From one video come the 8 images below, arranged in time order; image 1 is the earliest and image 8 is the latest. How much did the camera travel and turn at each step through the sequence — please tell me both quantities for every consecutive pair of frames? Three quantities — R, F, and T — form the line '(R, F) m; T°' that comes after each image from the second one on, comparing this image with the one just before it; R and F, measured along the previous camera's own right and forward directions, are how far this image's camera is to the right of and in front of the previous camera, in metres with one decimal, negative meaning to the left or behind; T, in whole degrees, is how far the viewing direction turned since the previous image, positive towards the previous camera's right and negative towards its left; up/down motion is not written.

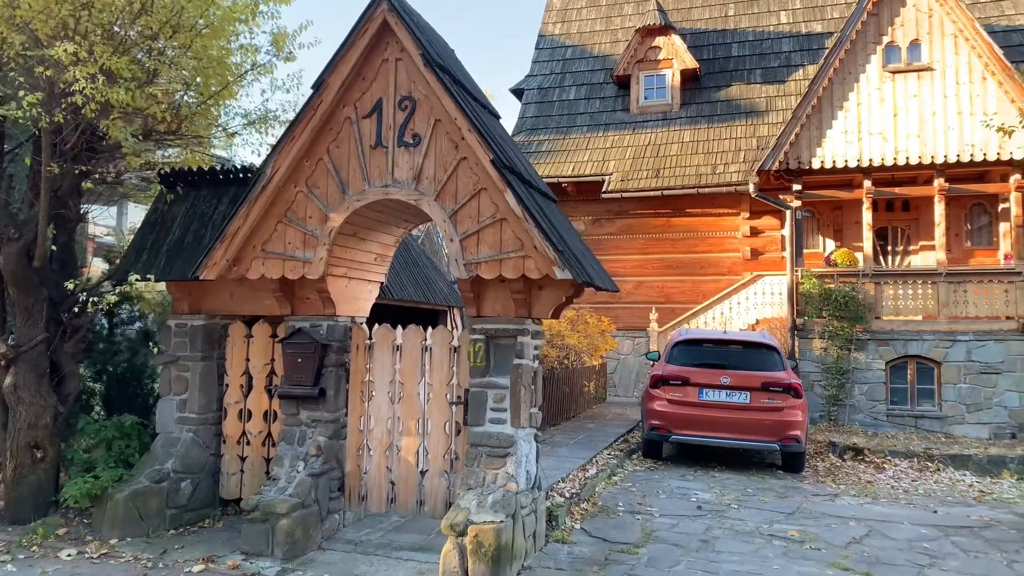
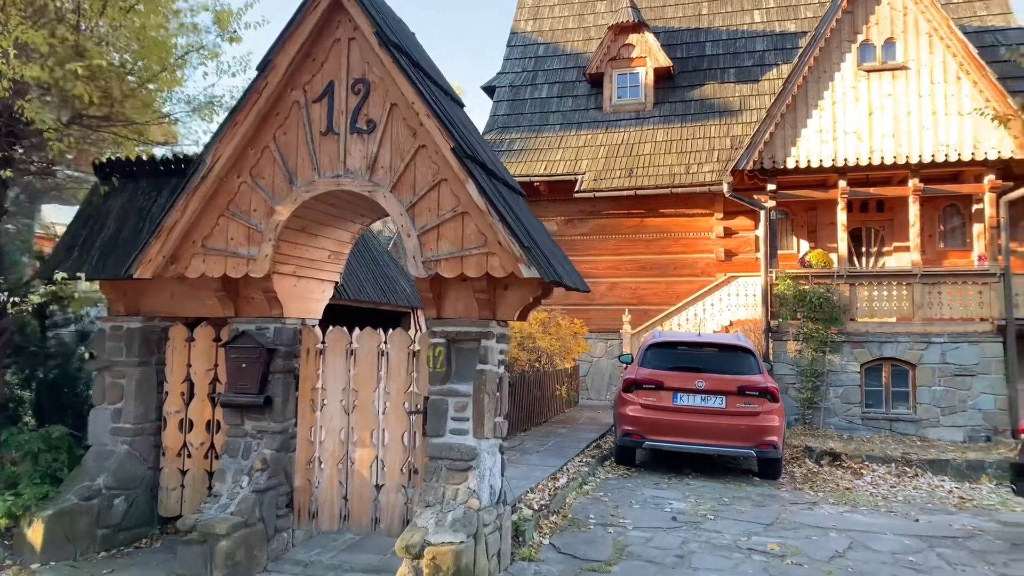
(+0.1, +0.4) m; +2°
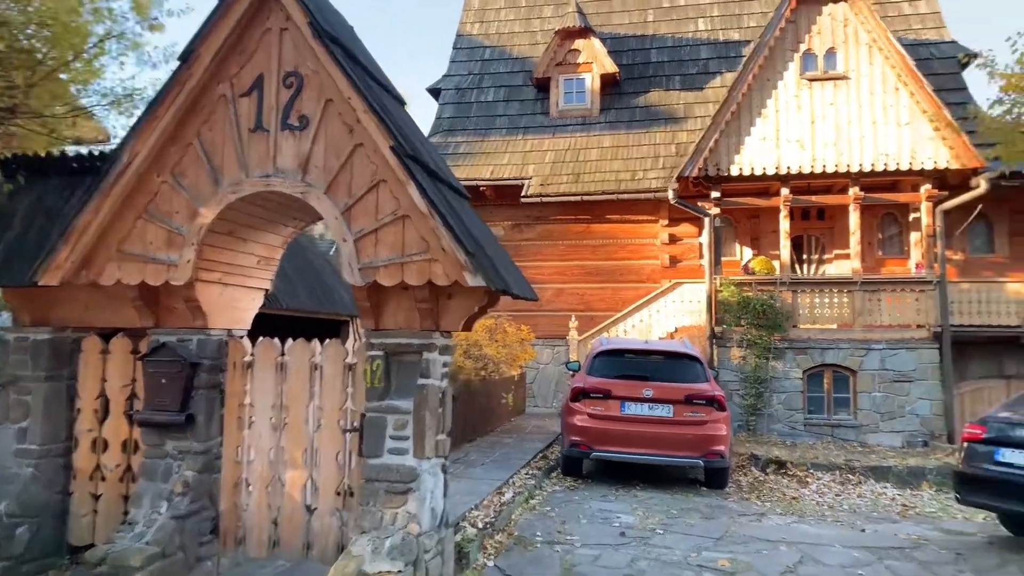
(0.0, +0.3) m; +4°
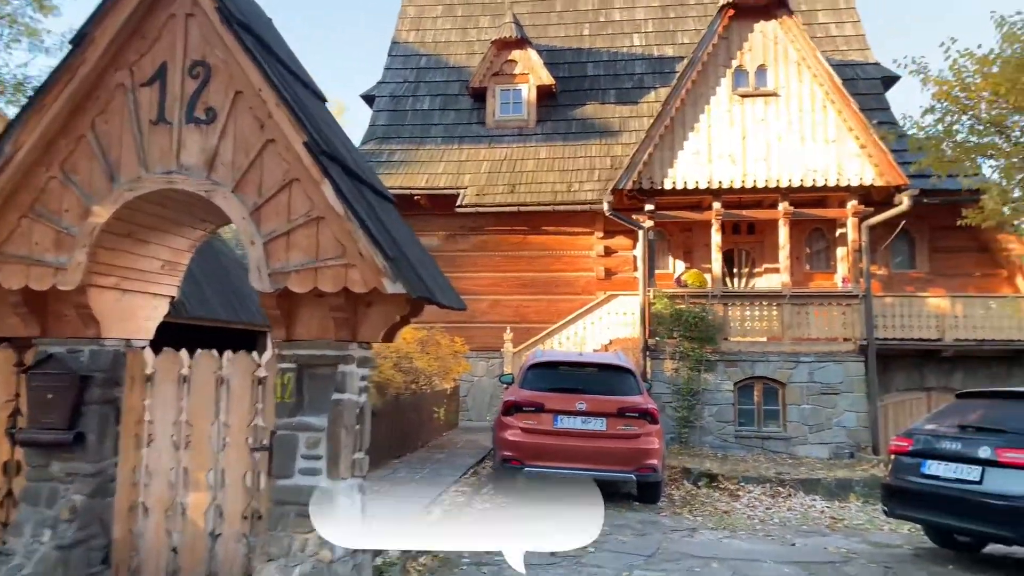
(+0.1, +0.2) m; +5°
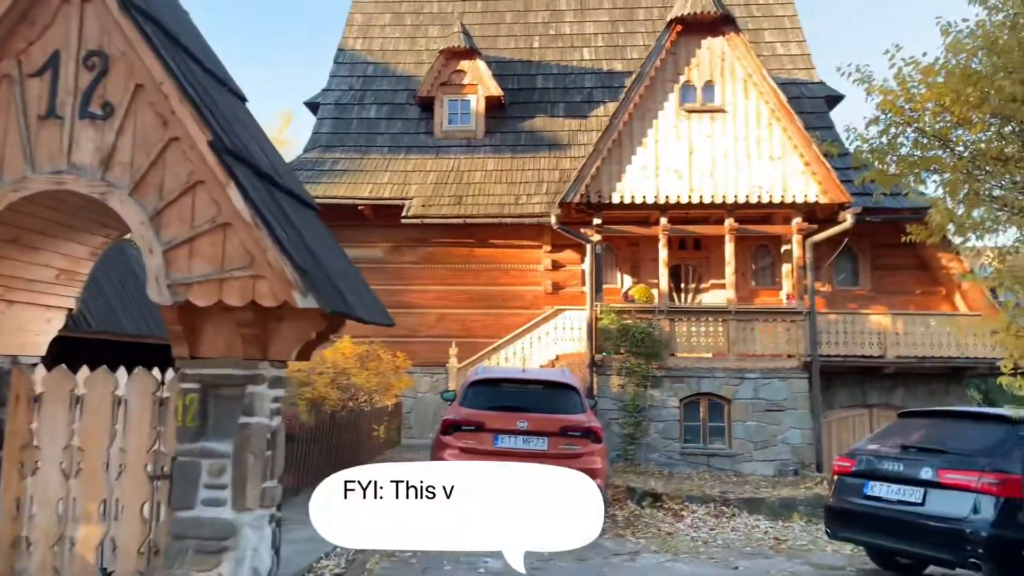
(+0.1, +0.3) m; +4°
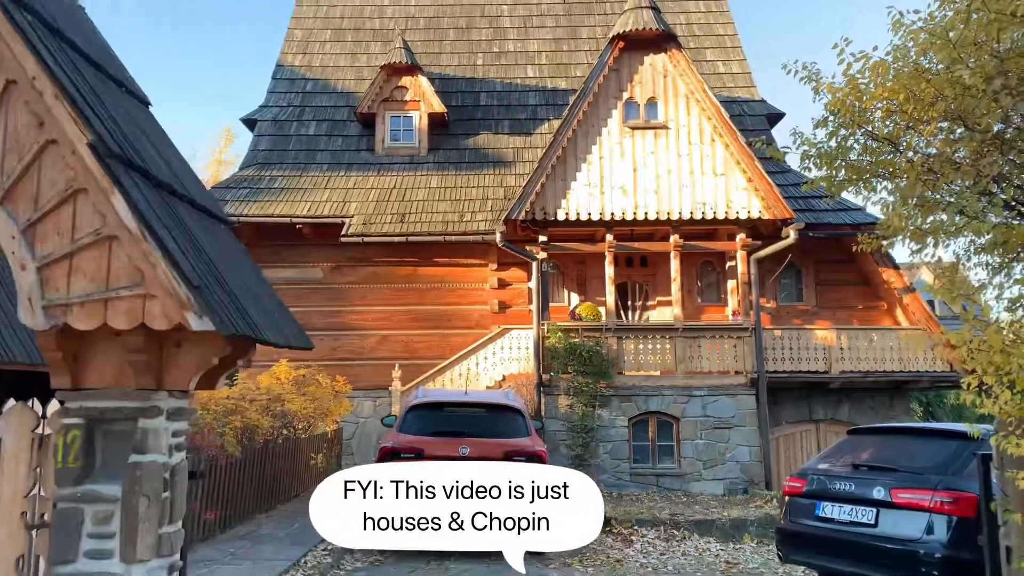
(+0.1, +0.3) m; +4°
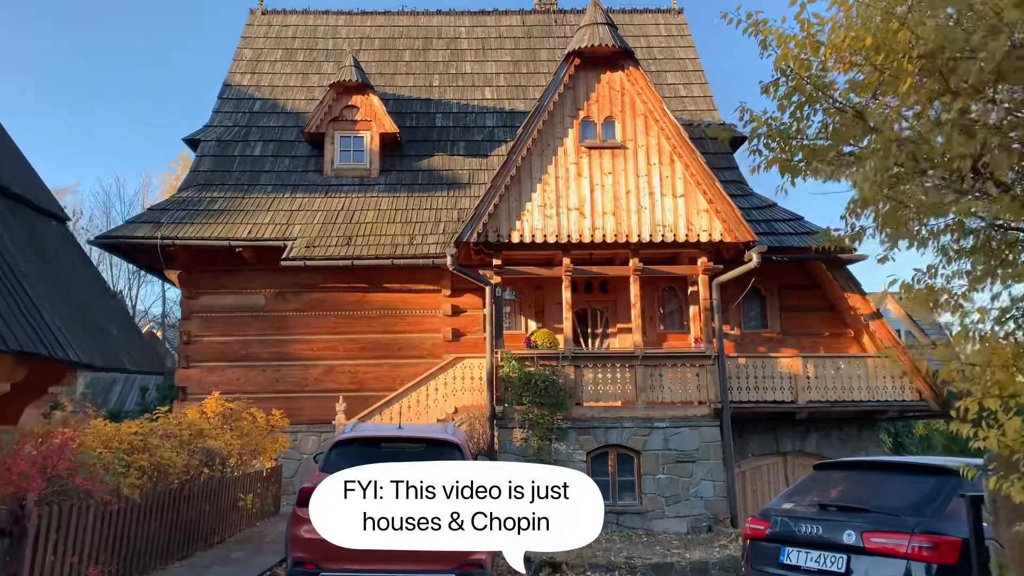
(+0.4, +0.7) m; +2°
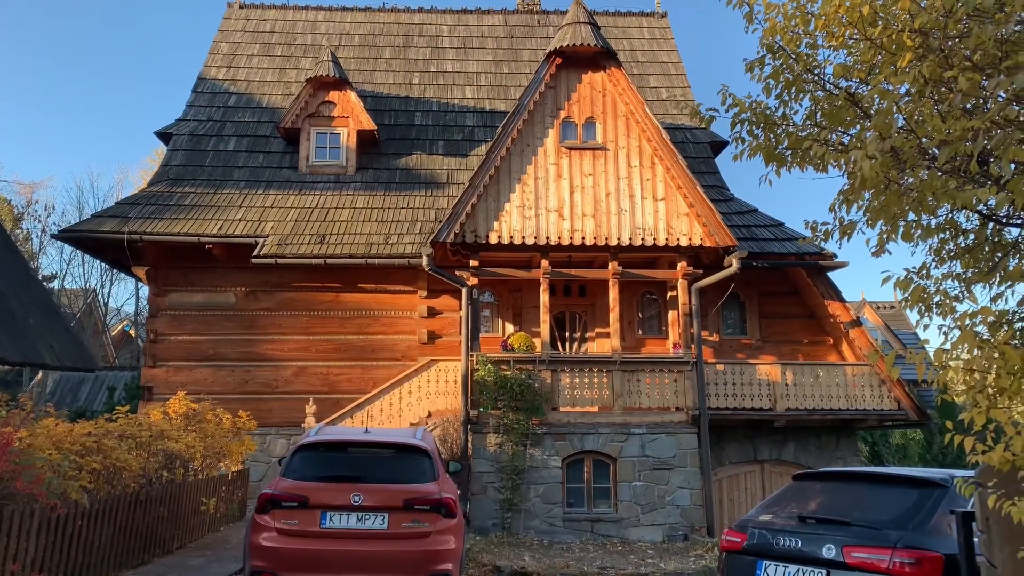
(+0.1, +0.2) m; +1°
